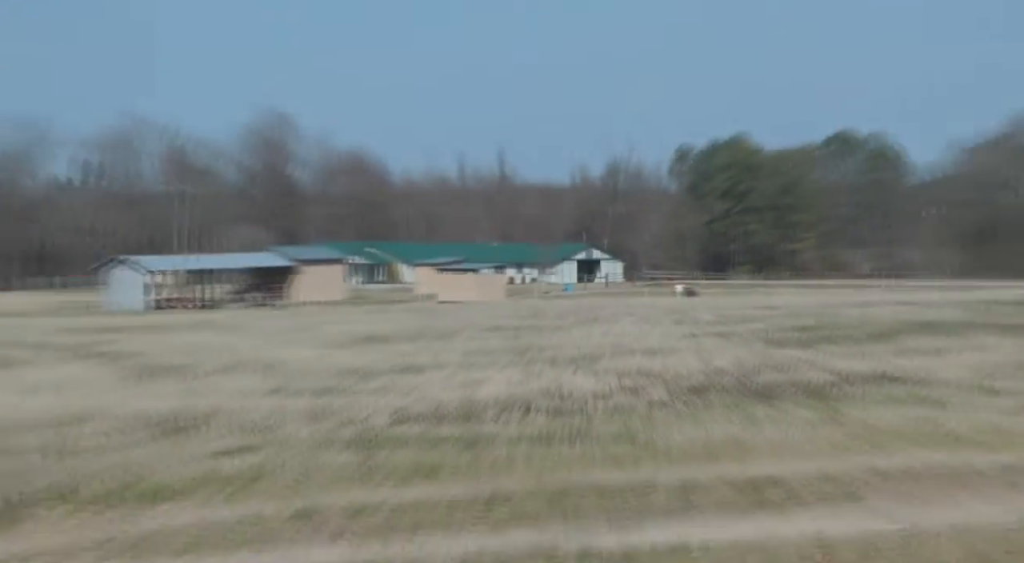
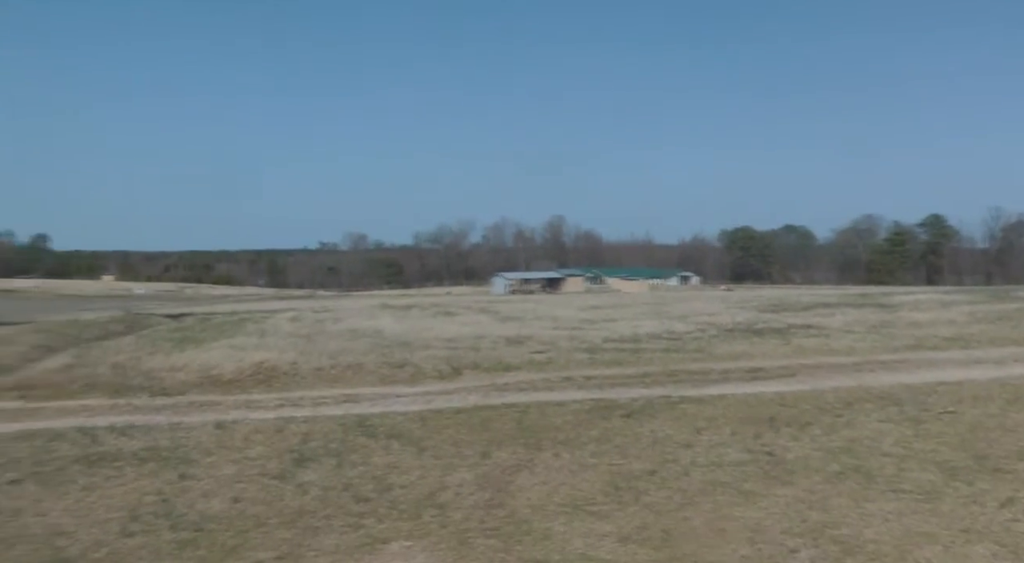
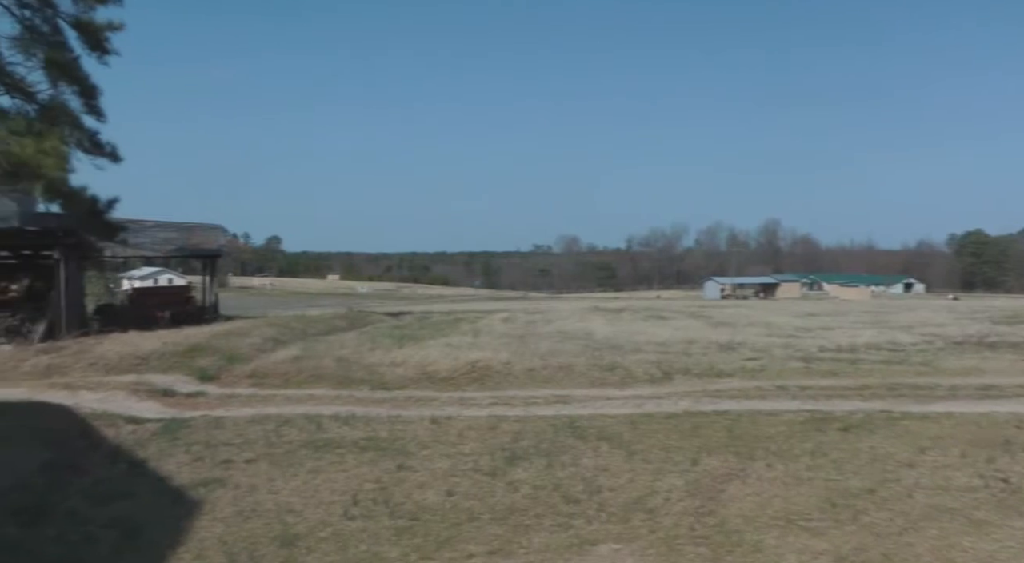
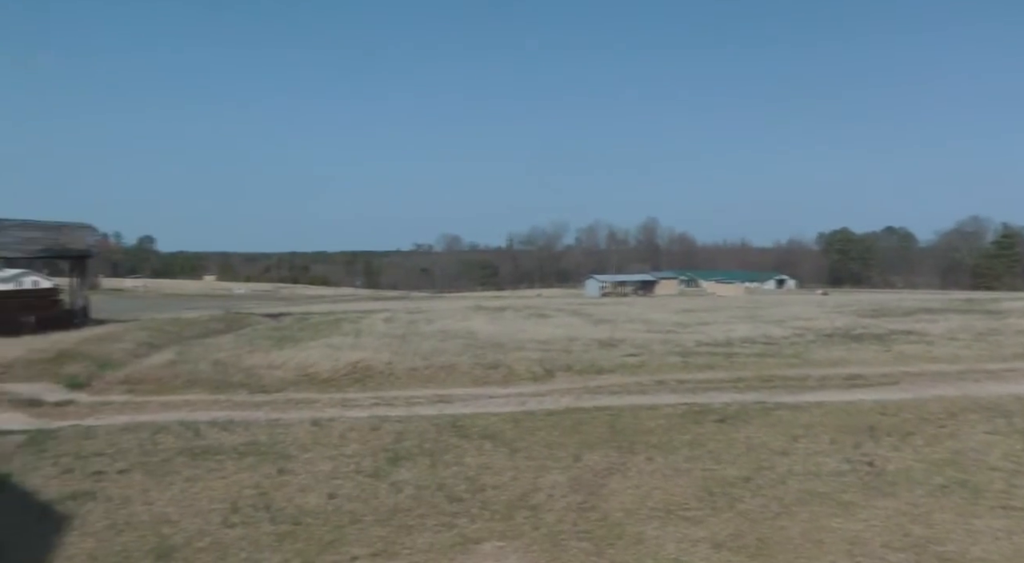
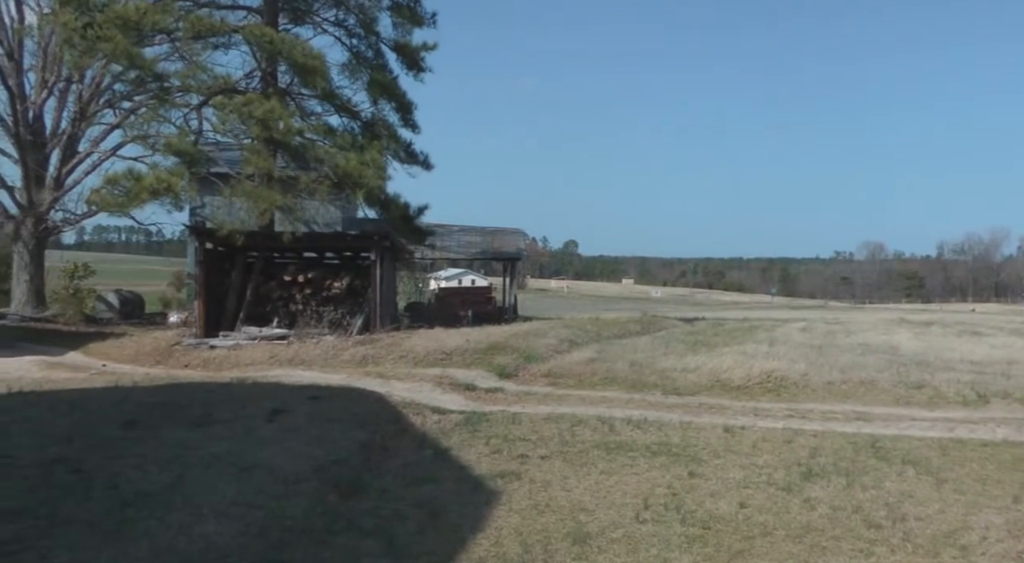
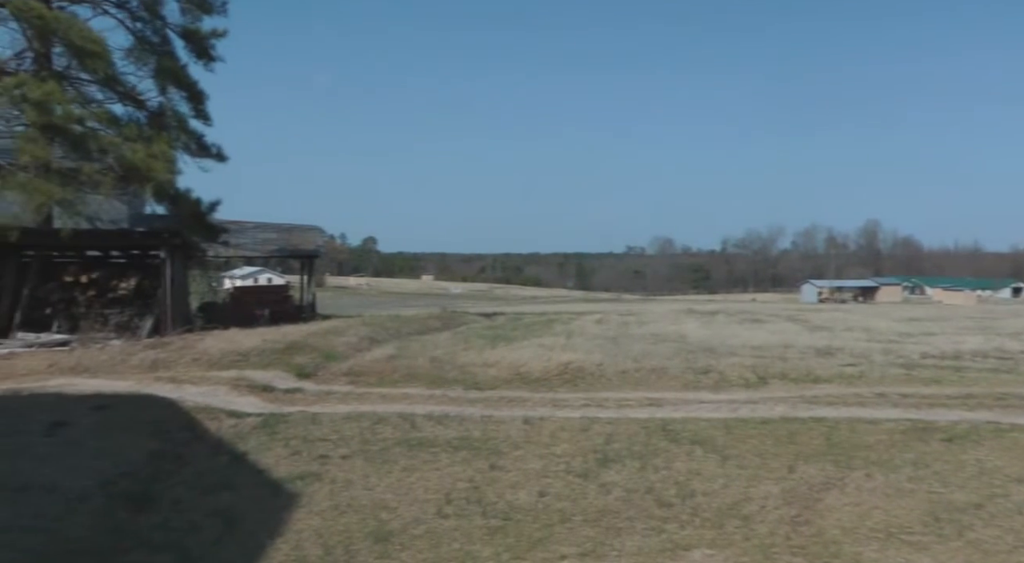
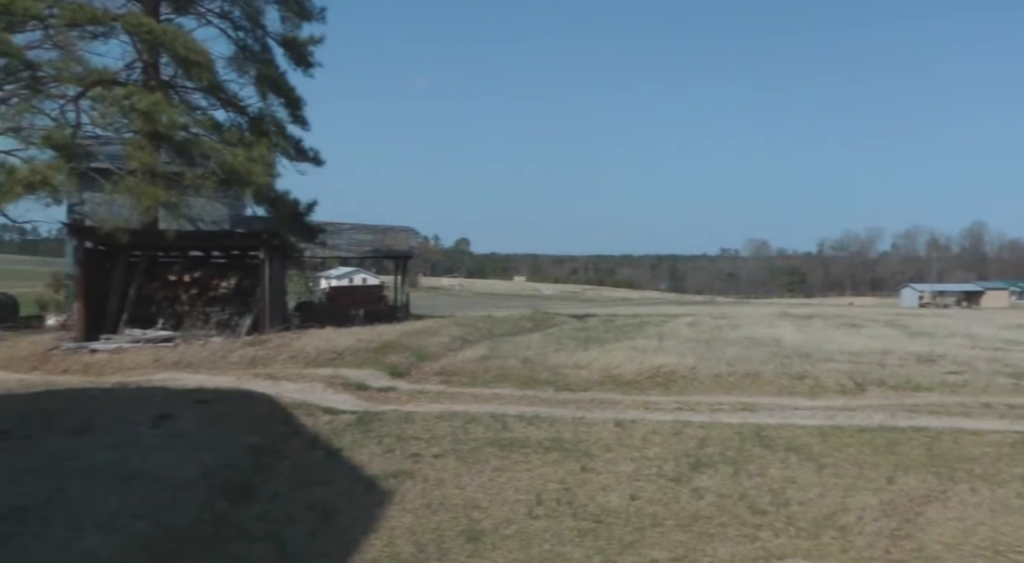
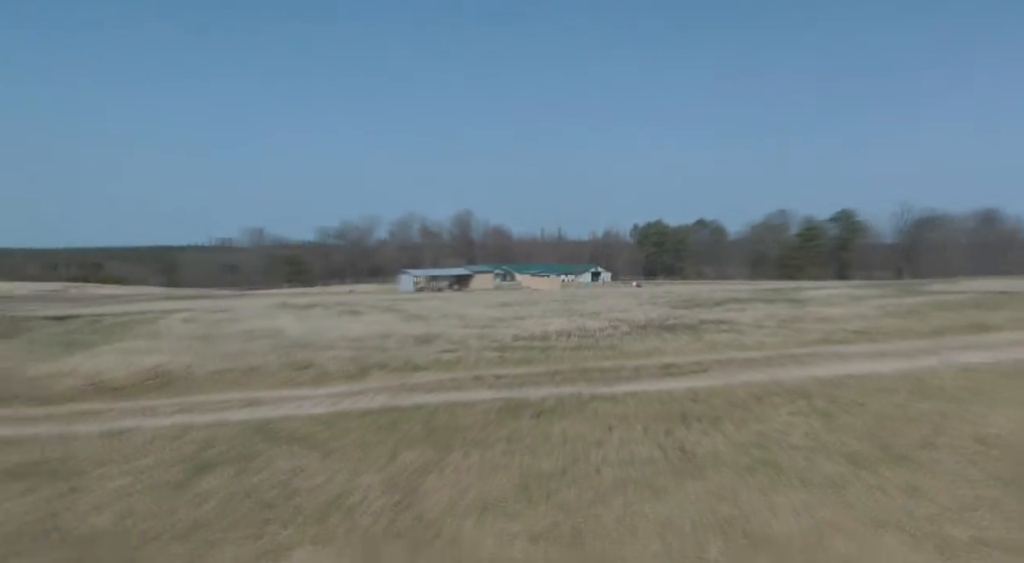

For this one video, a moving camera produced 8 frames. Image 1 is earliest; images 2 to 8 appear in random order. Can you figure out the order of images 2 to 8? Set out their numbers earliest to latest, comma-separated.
8, 2, 4, 3, 6, 7, 5
